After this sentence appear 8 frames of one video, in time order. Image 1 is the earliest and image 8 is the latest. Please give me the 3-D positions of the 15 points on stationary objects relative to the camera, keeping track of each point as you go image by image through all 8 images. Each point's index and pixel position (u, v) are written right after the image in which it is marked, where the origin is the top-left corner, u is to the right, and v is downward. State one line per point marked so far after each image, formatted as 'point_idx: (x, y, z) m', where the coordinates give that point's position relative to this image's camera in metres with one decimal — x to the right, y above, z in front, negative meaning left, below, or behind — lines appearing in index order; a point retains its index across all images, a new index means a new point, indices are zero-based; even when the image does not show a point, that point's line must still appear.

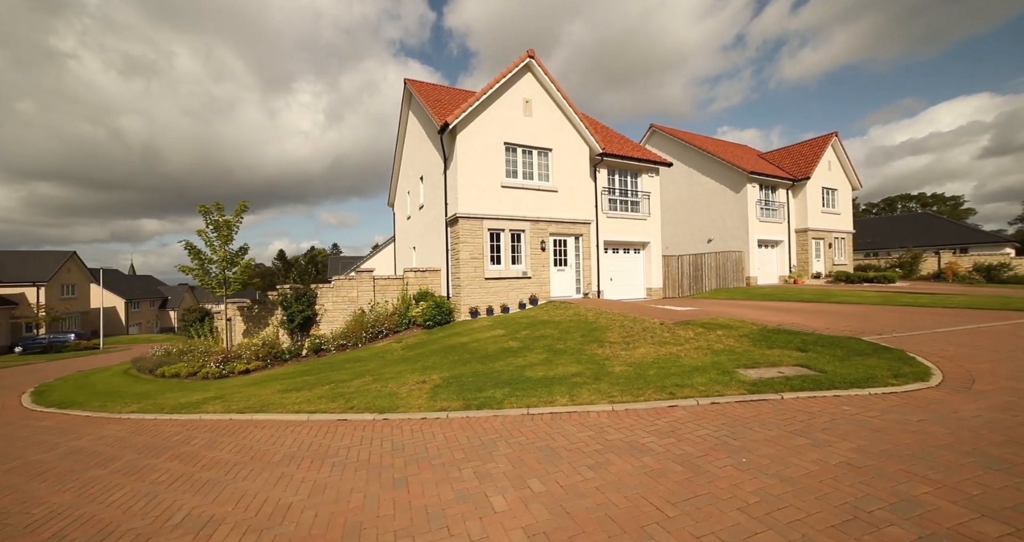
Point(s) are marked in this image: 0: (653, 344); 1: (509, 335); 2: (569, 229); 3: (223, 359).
0: (+3.0, -1.6, +8.9) m
1: (-0.1, -1.7, +11.3) m
2: (+2.1, +1.7, +16.3) m
3: (-8.4, -2.5, +12.2) m
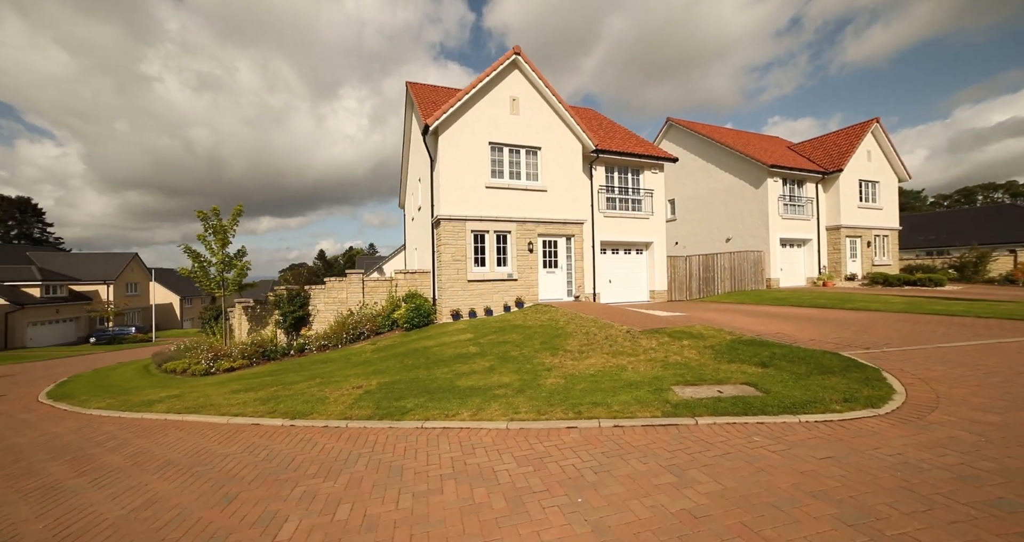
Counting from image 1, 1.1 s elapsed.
0: (+1.8, -1.7, +8.4) m
1: (-1.0, -1.8, +11.0) m
2: (+1.7, +1.6, +15.8) m
3: (-9.2, -2.6, +12.8) m
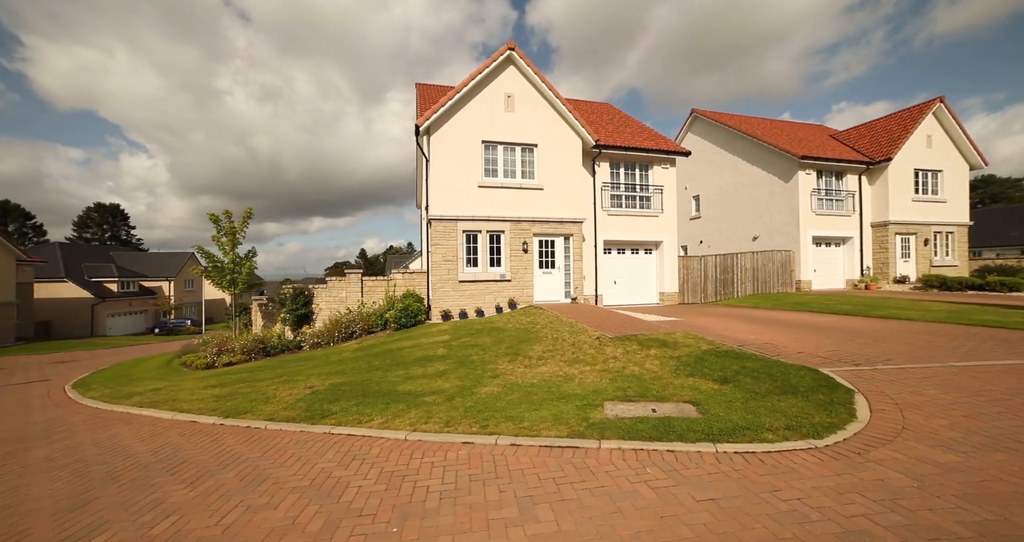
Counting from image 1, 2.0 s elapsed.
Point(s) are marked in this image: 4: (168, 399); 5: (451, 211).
0: (+0.9, -1.8, +7.9) m
1: (-1.7, -1.9, +10.8) m
2: (+1.6, +1.6, +15.3) m
3: (-9.6, -2.5, +13.5) m
4: (-6.8, -2.5, +8.1) m
5: (-2.2, +2.1, +14.4) m
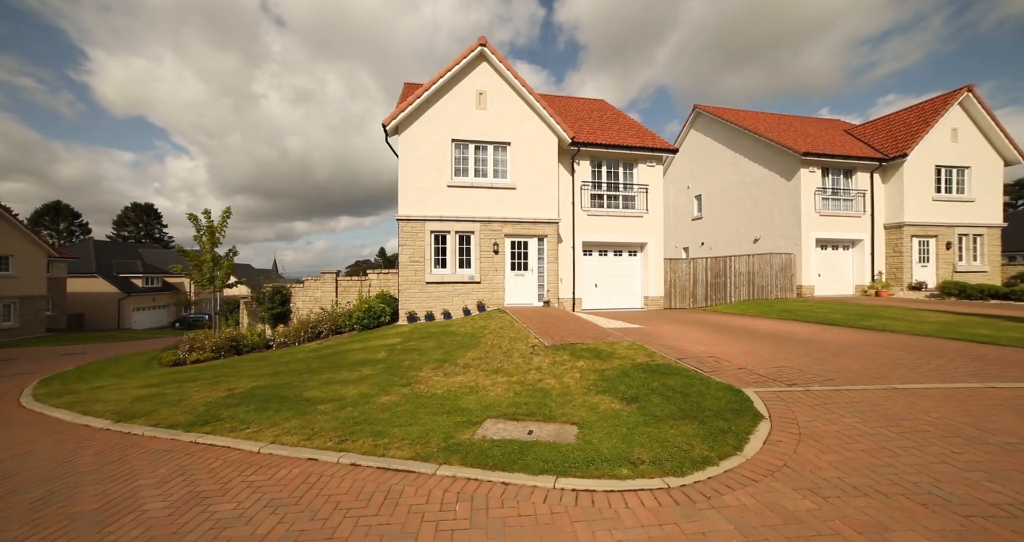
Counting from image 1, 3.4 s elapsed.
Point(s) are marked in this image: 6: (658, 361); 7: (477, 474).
0: (-0.6, -1.8, +7.4) m
1: (-3.0, -1.9, +10.5) m
2: (+0.6, +1.5, +14.8) m
3: (-10.8, -2.5, +13.7) m
4: (-8.3, -2.5, +8.1) m
5: (-3.3, +2.1, +14.2) m
6: (+2.6, -1.6, +7.2) m
7: (-0.3, -2.0, +4.0) m
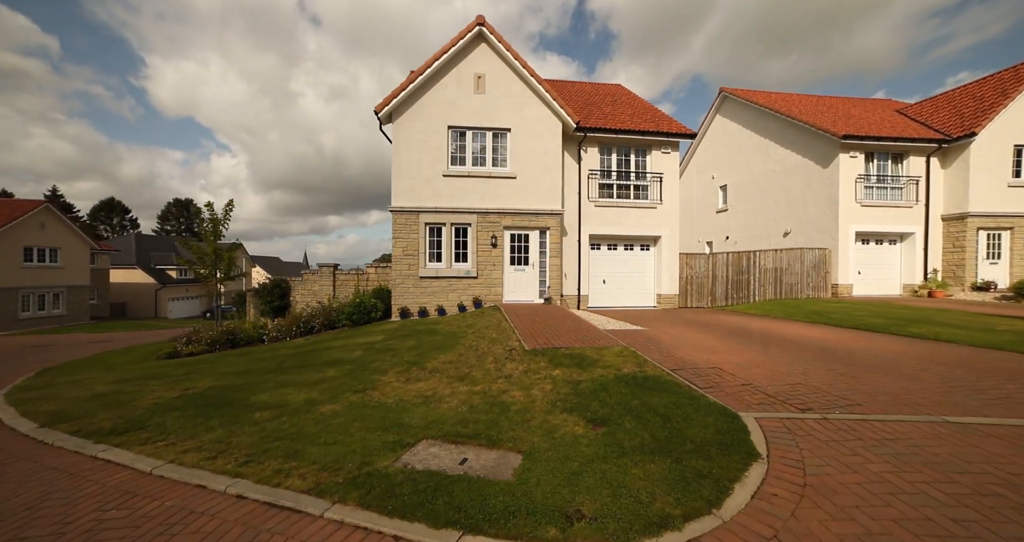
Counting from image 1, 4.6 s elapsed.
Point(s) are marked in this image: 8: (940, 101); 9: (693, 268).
0: (-1.1, -1.7, +6.6) m
1: (-3.3, -1.7, +9.9) m
2: (+0.6, +1.7, +13.8) m
3: (-10.8, -2.2, +13.6) m
4: (-8.7, -2.4, +7.9) m
5: (-3.3, +2.3, +13.5) m
6: (+2.1, -1.5, +6.2) m
7: (-1.1, -1.9, +3.1) m
8: (+19.5, +7.7, +18.8) m
9: (+7.0, +0.1, +15.7) m
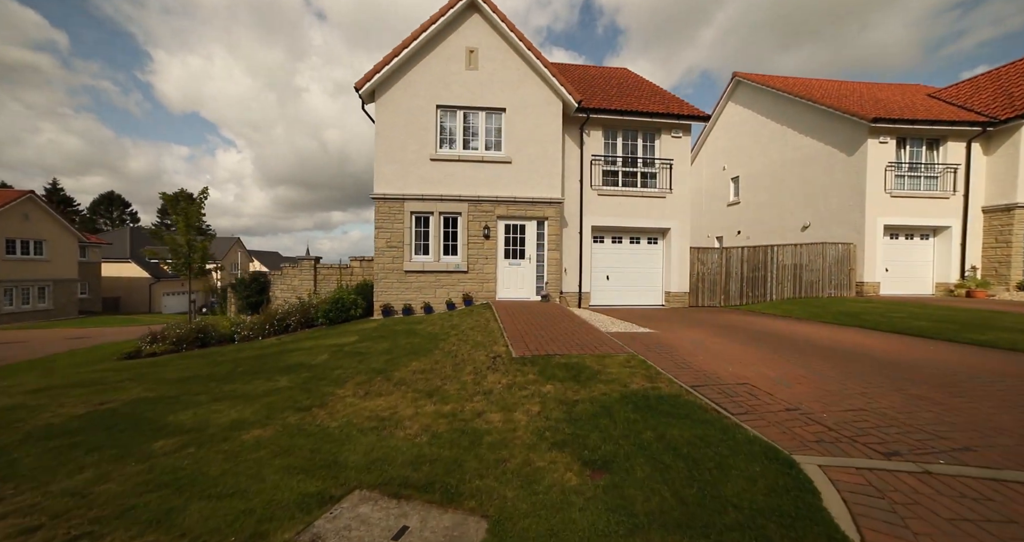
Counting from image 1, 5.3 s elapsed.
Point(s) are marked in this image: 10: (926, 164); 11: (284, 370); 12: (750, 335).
0: (-1.4, -1.6, +5.4) m
1: (-3.5, -1.6, +8.7) m
2: (+0.4, +1.9, +12.5) m
3: (-11.0, -2.0, +12.4) m
4: (-9.0, -2.2, +6.7) m
5: (-3.4, +2.5, +12.2) m
6: (+1.8, -1.4, +4.9) m
7: (-1.4, -1.8, +1.9) m
8: (+19.4, +7.8, +17.3) m
9: (+6.8, +0.3, +14.4) m
10: (+15.2, +3.9, +15.0) m
11: (-3.9, -1.7, +7.2) m
12: (+4.7, -1.3, +7.9) m
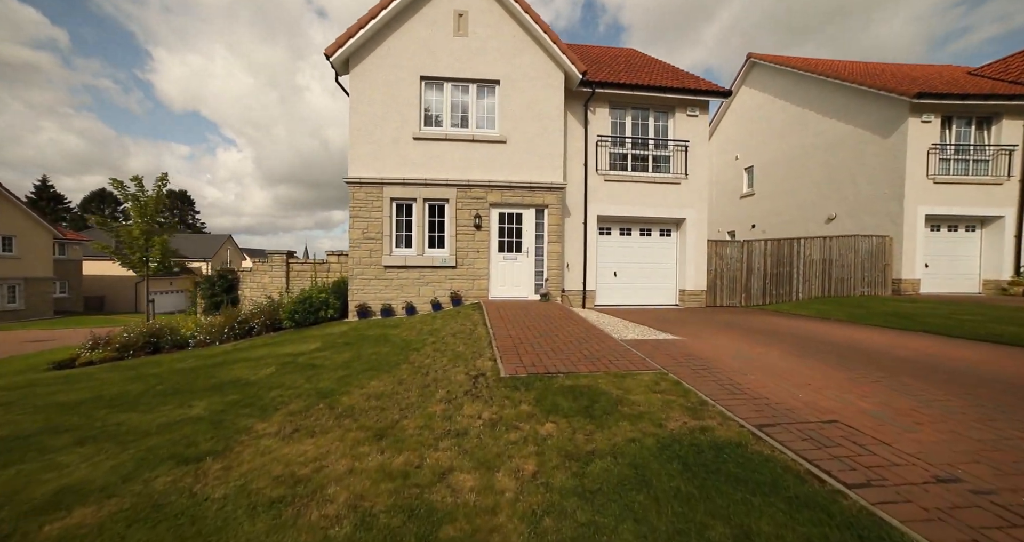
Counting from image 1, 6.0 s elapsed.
0: (-1.5, -1.5, +3.8) m
1: (-3.6, -1.5, +7.1) m
2: (+0.3, +2.0, +11.0) m
3: (-11.1, -1.9, +10.9) m
4: (-9.1, -2.1, +5.1) m
5: (-3.6, +2.6, +10.6) m
6: (+1.7, -1.3, +3.4) m
7: (-1.5, -1.7, +0.3) m
8: (+19.3, +8.0, +15.6) m
9: (+6.7, +0.4, +12.8) m
10: (+15.1, +4.0, +13.4) m
11: (-4.0, -1.6, +5.6) m
12: (+4.6, -1.1, +6.3) m
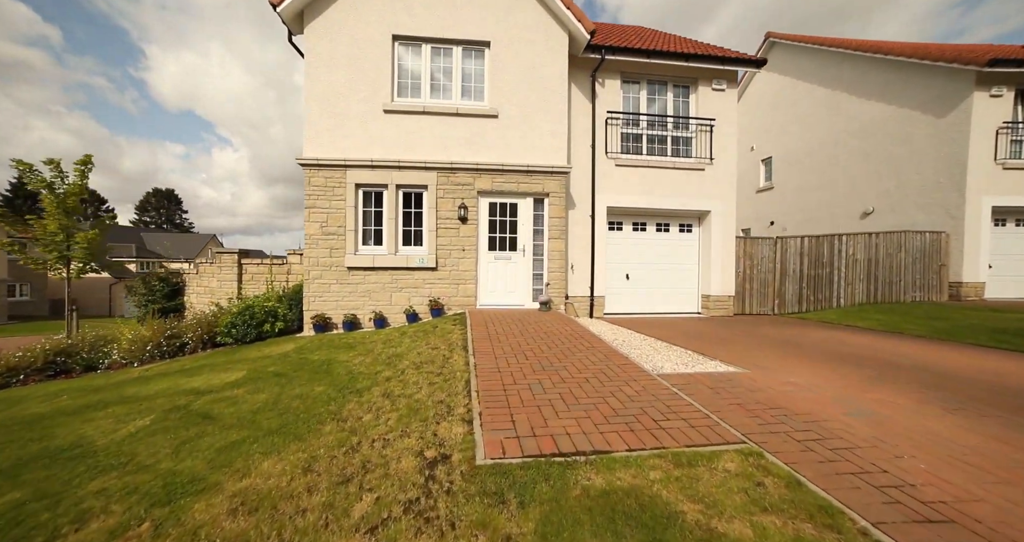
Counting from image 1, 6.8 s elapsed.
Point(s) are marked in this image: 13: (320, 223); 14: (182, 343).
0: (-1.6, -1.6, +1.8) m
1: (-3.8, -1.5, +5.0) m
2: (+0.2, +1.9, +8.9) m
3: (-11.3, -1.9, +8.8) m
4: (-9.2, -2.1, +3.1) m
5: (-3.7, +2.5, +8.6) m
6: (+1.6, -1.4, +1.3) m
7: (-1.6, -1.8, -1.7) m
8: (+19.1, +7.9, +13.8) m
9: (+6.5, +0.4, +10.8) m
10: (+14.9, +4.0, +11.5) m
11: (-4.2, -1.7, +3.6) m
12: (+4.5, -1.2, +4.3) m
13: (-4.1, +1.0, +8.6) m
14: (-7.1, -1.5, +8.8) m
